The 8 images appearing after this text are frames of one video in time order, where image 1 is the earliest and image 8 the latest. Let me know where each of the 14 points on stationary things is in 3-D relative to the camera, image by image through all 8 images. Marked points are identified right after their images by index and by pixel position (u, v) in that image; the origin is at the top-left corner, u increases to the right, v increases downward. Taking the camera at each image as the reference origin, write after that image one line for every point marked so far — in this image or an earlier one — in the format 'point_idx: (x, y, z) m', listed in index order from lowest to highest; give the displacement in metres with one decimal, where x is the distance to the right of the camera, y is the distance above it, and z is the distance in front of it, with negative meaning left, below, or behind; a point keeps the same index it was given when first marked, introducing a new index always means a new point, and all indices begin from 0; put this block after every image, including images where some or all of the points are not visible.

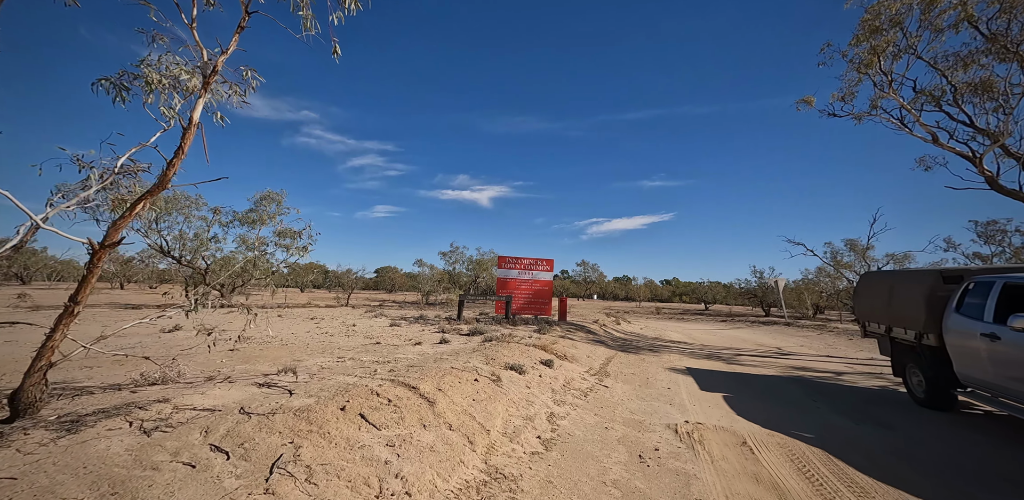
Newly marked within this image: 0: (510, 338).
0: (0.0, -2.4, +11.8) m
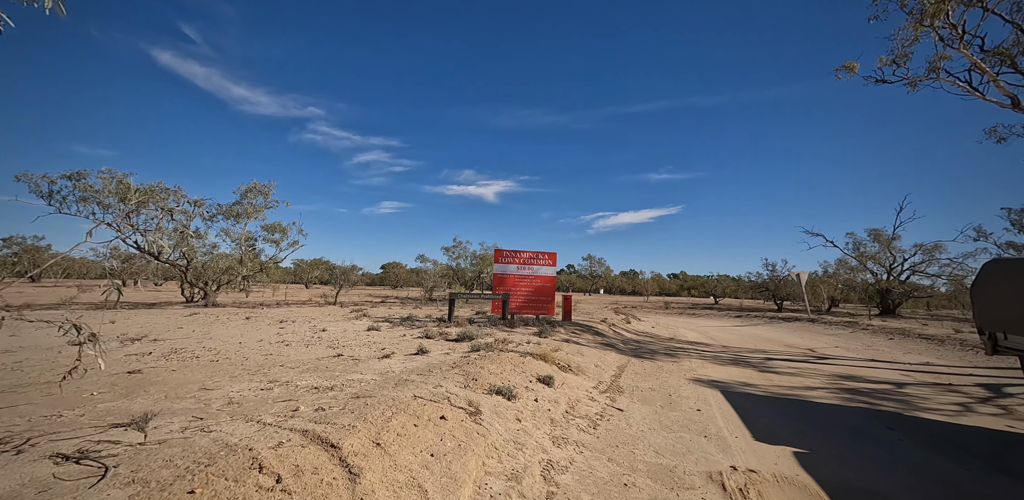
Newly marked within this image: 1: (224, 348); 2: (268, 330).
0: (-0.2, -2.2, +10.1) m
1: (-5.2, -1.8, +7.8) m
2: (-6.0, -2.0, +10.8) m
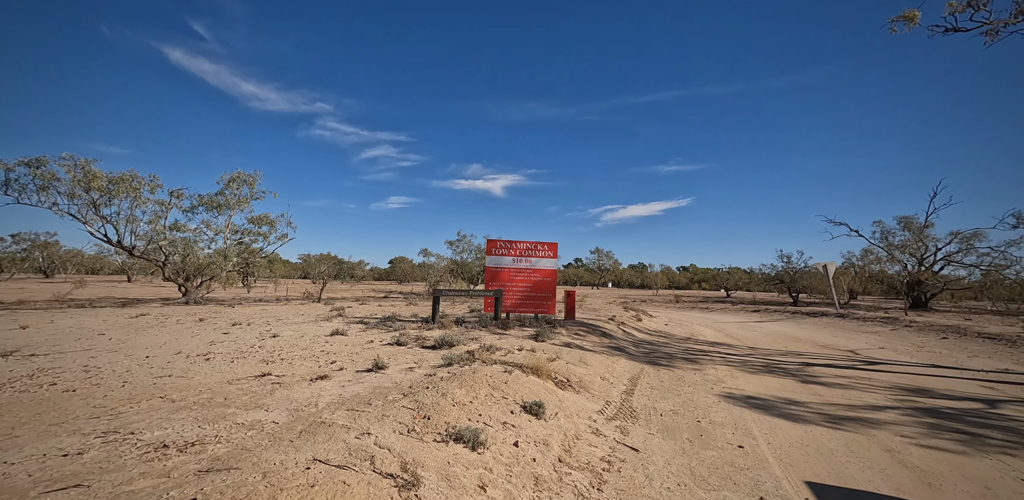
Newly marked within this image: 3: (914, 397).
0: (-0.4, -2.0, +8.2) m
1: (-5.5, -1.6, +6.0) m
2: (-6.3, -1.7, +9.0) m
3: (+7.9, -2.9, +8.4) m
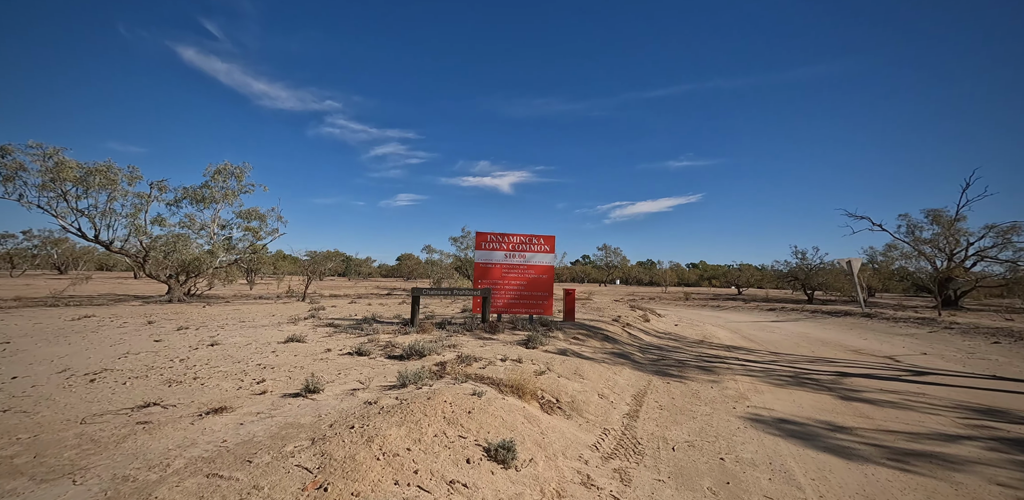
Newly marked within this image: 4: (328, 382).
0: (-0.7, -1.8, +6.7) m
1: (-5.9, -1.5, +4.7) m
2: (-6.6, -1.6, +7.6) m
3: (+7.5, -2.7, +6.8) m
4: (-2.3, -1.7, +5.5) m
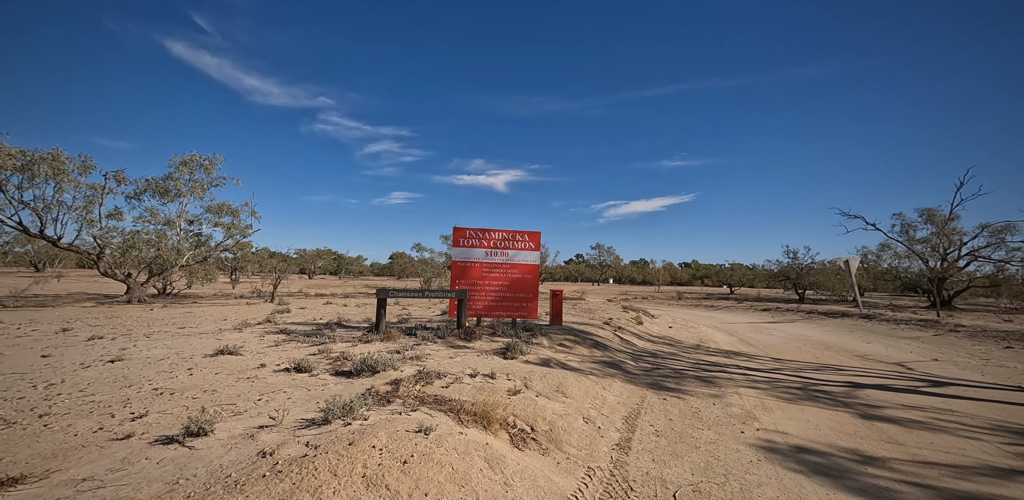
0: (-1.2, -1.8, +5.6) m
1: (-6.3, -1.4, +3.4) m
2: (-7.0, -1.5, +6.4) m
3: (+7.1, -2.7, +5.8) m
4: (-2.8, -1.6, +4.3) m
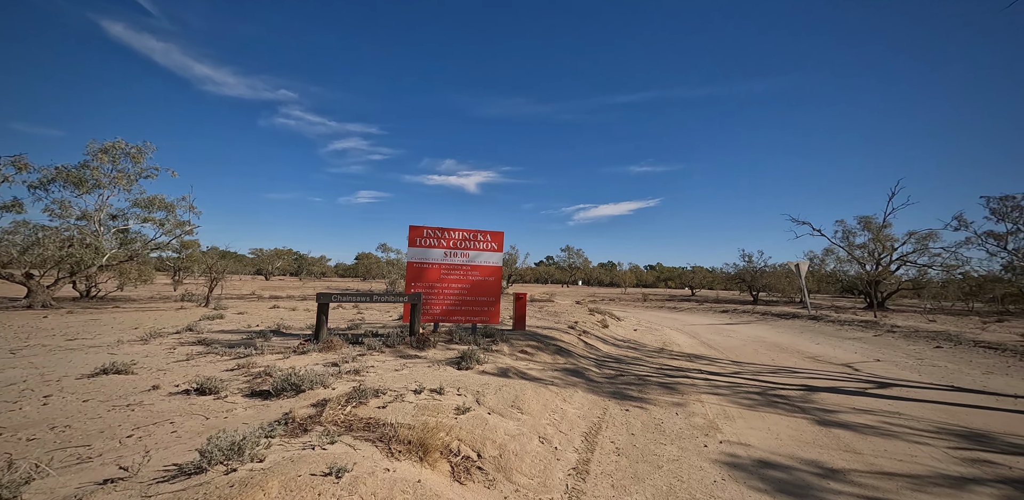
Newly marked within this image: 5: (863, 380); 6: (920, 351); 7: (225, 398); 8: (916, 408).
0: (-1.8, -1.8, +4.9) m
1: (-6.7, -1.4, +2.4) m
2: (-7.7, -1.5, +5.3) m
3: (+6.4, -2.8, +5.7) m
4: (-3.3, -1.6, +3.5) m
5: (+11.1, -4.1, +13.7) m
6: (+17.8, -4.4, +19.1) m
7: (-3.3, -1.7, +5.2) m
8: (+9.8, -3.8, +10.5) m
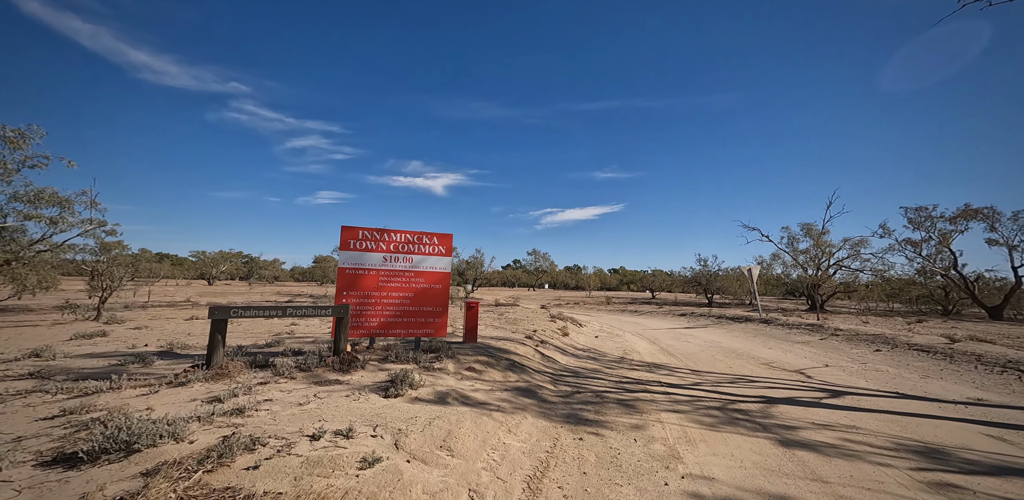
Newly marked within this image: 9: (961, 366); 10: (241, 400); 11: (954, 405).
0: (-2.5, -1.9, +3.7) m
1: (-7.2, -1.4, +0.8) m
2: (-8.4, -1.5, +3.6) m
3: (+5.6, -2.9, +5.2) m
4: (-3.9, -1.6, +2.2) m
5: (+9.6, -4.4, +13.5) m
6: (+15.8, -4.7, +19.4) m
7: (-4.1, -1.8, +3.8) m
8: (+8.6, -4.0, +10.2) m
9: (+18.4, -4.8, +17.7) m
10: (-3.2, -1.7, +5.1) m
11: (+12.4, -4.4, +12.1) m
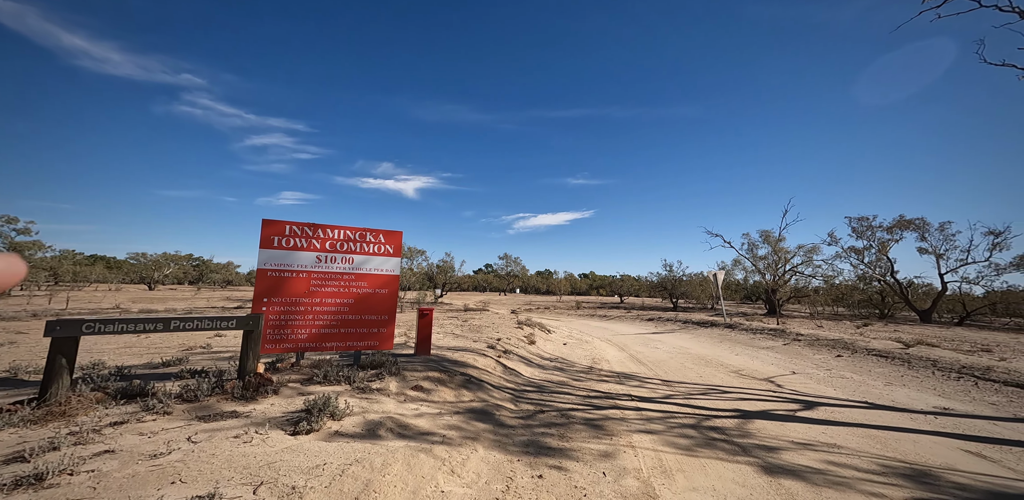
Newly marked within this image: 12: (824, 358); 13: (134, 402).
0: (-3.0, -1.8, +2.3) m
1: (-7.5, -1.2, -0.9) m
2: (-8.9, -1.4, +1.8) m
3: (+5.0, -3.0, +4.3) m
4: (-4.2, -1.6, +0.7) m
5: (+8.4, -4.5, +12.9) m
6: (+14.2, -5.0, +19.2) m
7: (-4.5, -1.7, +2.3) m
8: (+7.6, -4.1, +9.6) m
9: (+16.8, -5.0, +17.7) m
10: (-3.8, -1.7, +3.6) m
11: (+11.3, -4.5, +11.7) m
12: (+14.5, -5.0, +19.9) m
13: (-4.4, -1.8, +5.1) m
